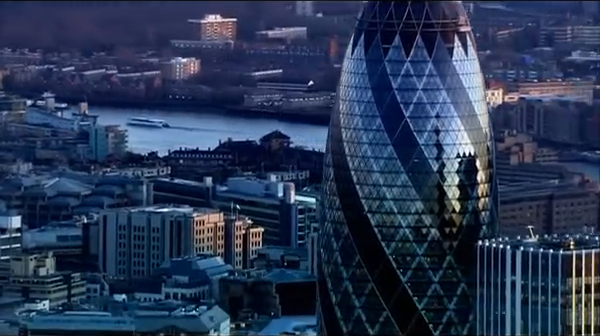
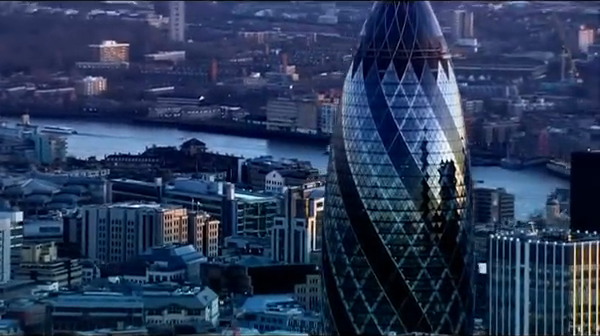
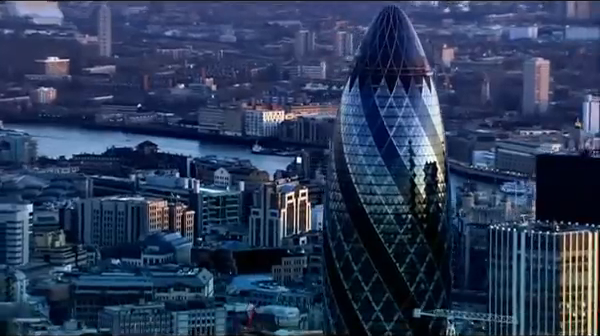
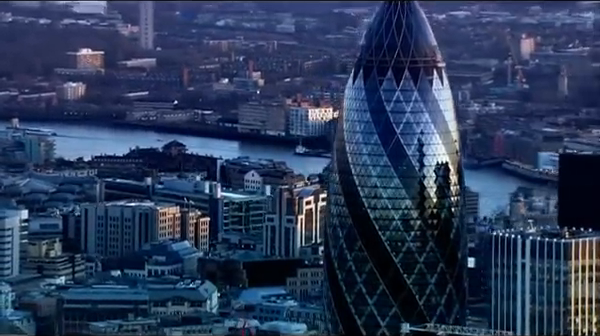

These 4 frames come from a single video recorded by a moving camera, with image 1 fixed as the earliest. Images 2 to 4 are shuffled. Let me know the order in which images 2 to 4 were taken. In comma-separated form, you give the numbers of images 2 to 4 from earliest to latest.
2, 4, 3
